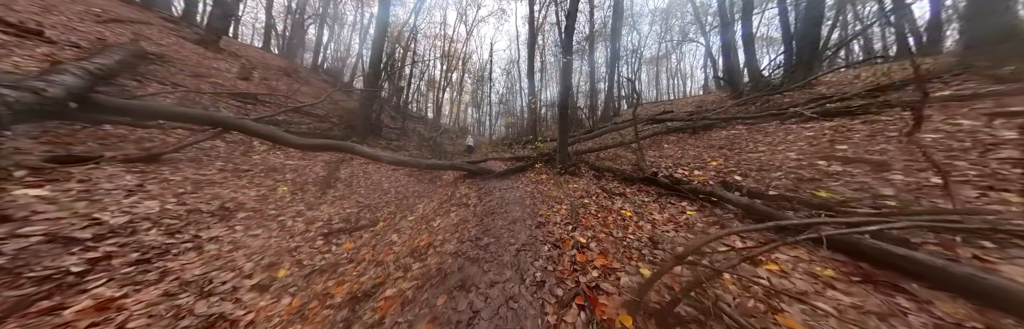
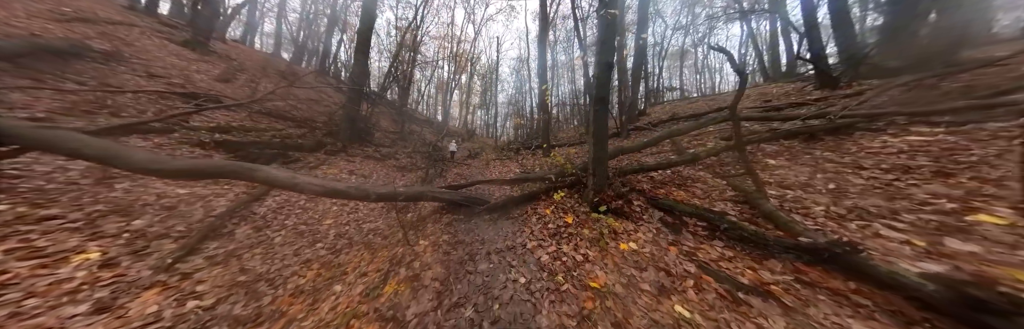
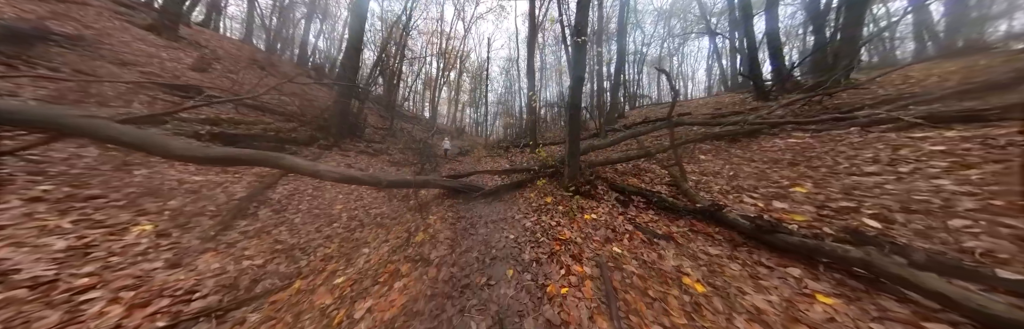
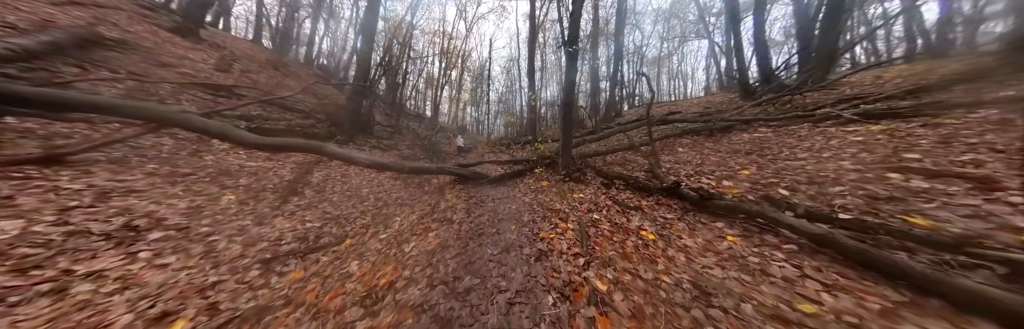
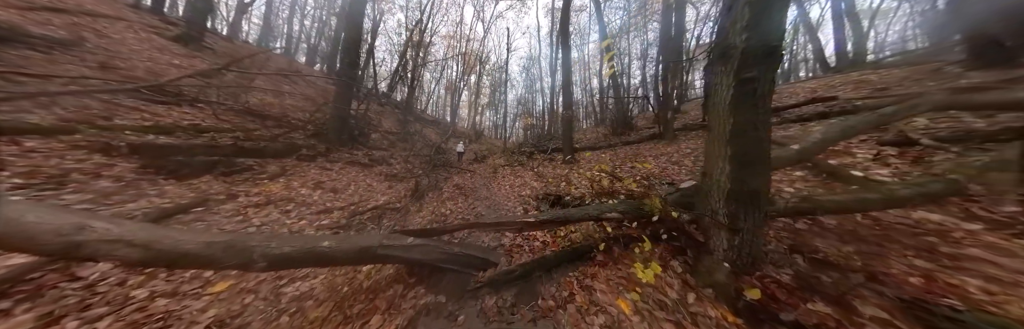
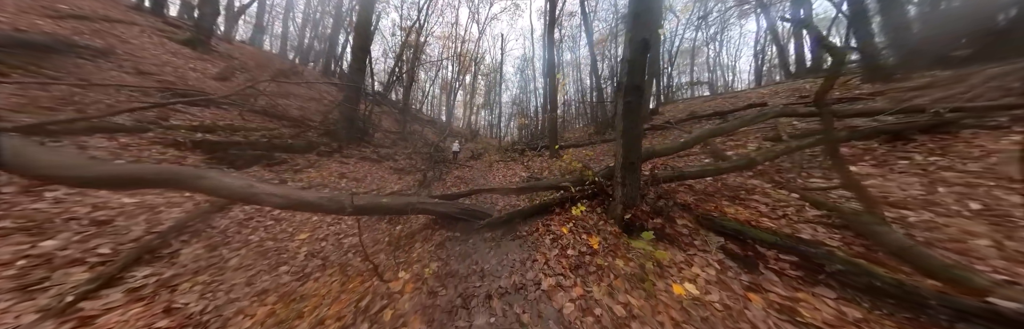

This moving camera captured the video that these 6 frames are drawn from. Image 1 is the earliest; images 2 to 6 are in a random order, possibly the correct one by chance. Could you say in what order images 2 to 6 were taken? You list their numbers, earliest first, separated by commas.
4, 3, 2, 6, 5
